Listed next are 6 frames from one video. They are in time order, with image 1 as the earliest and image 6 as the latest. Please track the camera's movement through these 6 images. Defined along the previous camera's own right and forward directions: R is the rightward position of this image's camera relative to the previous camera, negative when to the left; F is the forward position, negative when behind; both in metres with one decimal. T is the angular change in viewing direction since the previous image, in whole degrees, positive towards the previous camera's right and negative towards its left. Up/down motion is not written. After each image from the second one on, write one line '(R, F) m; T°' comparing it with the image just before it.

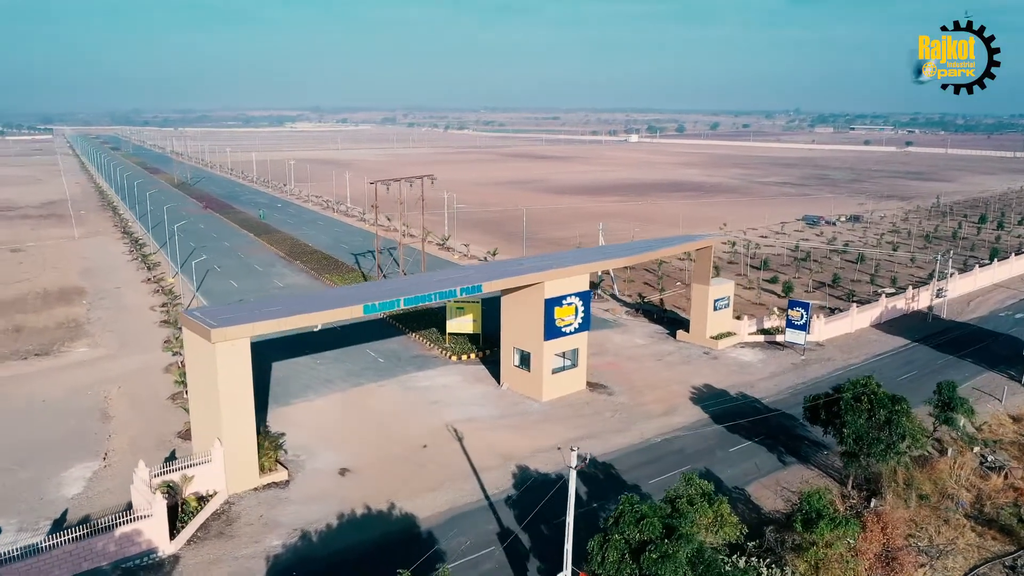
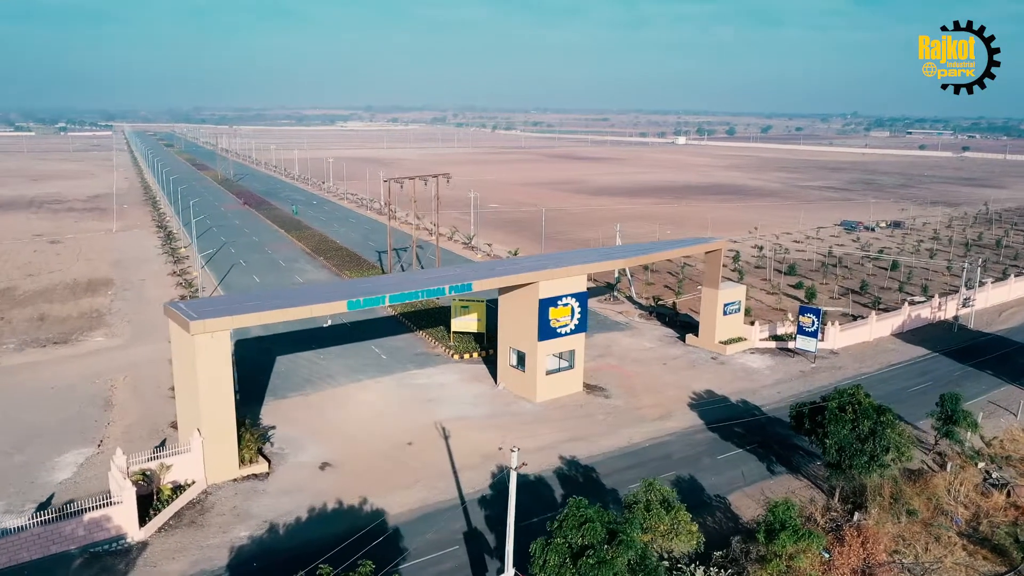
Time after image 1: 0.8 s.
(+1.8, +0.2) m; -3°
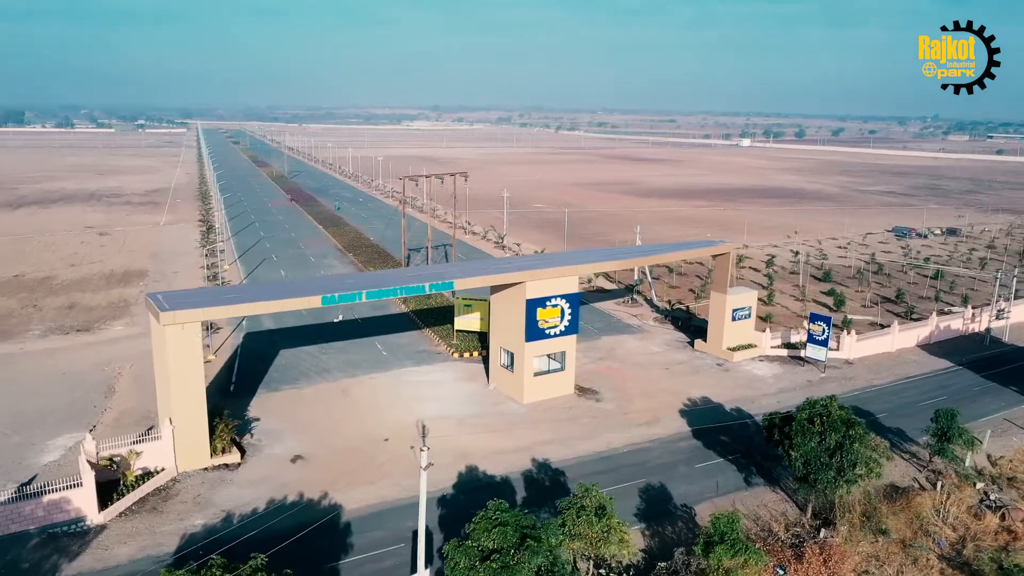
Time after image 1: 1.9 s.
(+2.5, +0.3) m; -5°
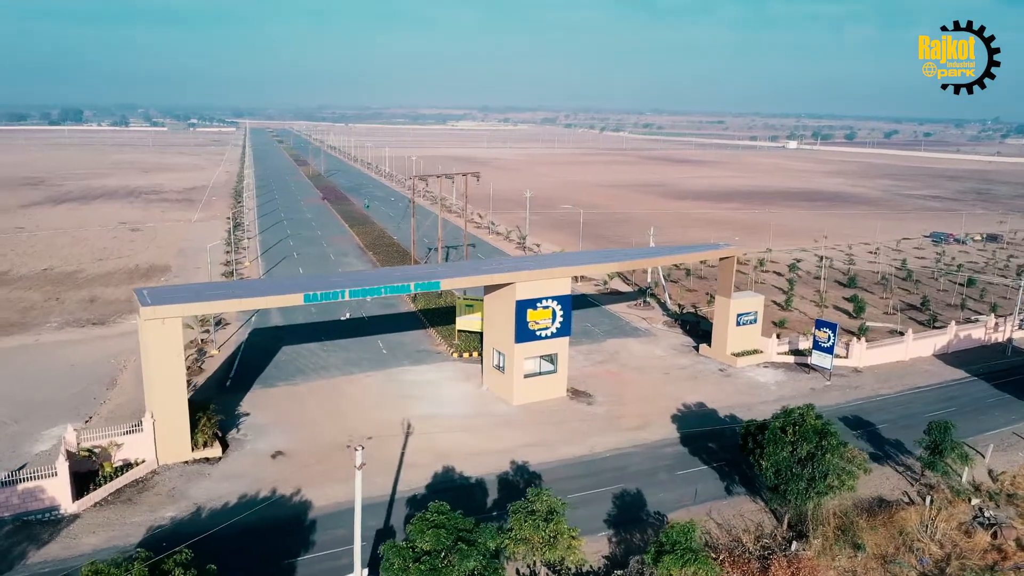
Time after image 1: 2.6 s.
(+1.8, +0.2) m; -3°
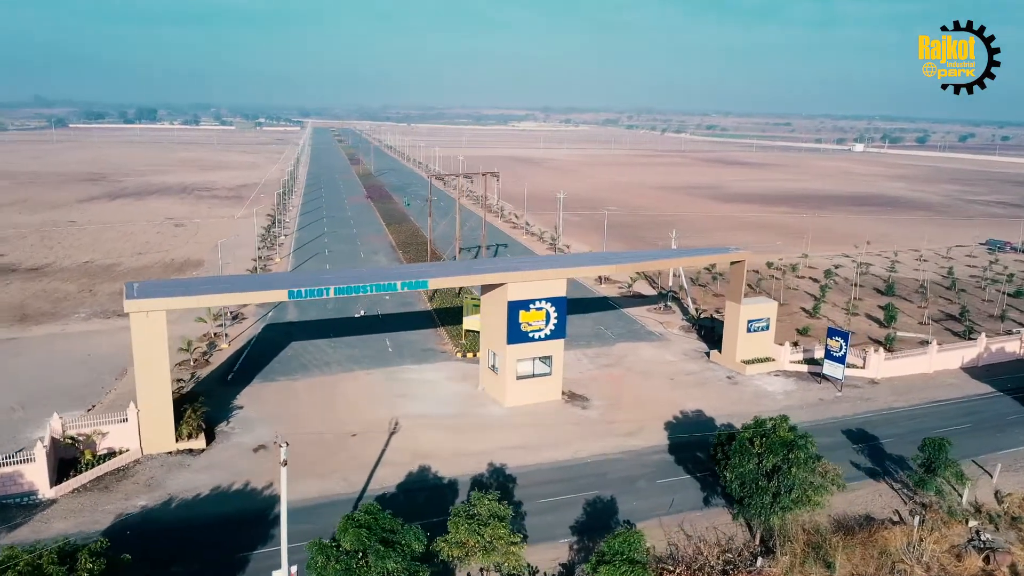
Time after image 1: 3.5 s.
(+2.3, +0.3) m; -4°
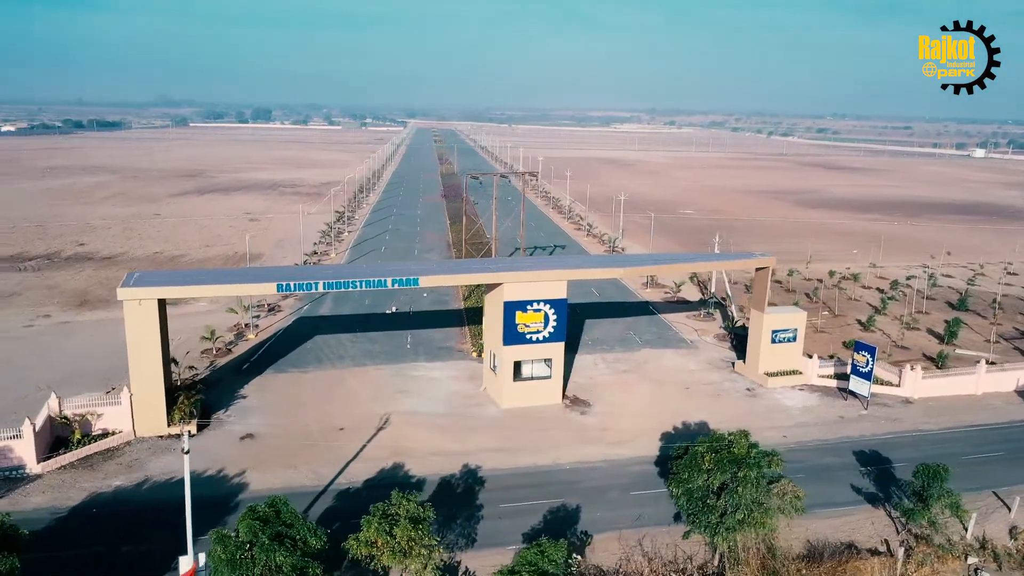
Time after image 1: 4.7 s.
(+3.4, +0.6) m; -7°
